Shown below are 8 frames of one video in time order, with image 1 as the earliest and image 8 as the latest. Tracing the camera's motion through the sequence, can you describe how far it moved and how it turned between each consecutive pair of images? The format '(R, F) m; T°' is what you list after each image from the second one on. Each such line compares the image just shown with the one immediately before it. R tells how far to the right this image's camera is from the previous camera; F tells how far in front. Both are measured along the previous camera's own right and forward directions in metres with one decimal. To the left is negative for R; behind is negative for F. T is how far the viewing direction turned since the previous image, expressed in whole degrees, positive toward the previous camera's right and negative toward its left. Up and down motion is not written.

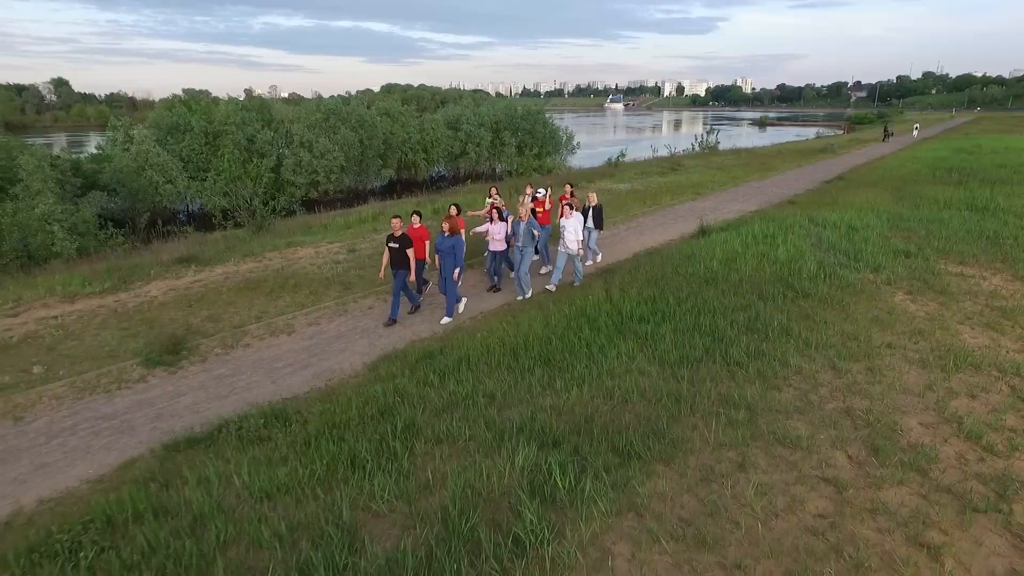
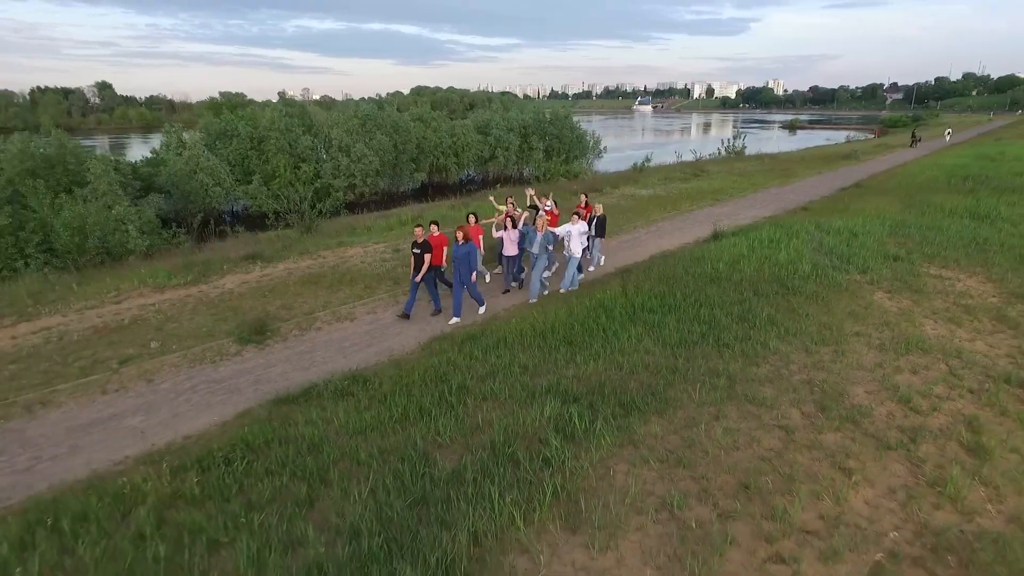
(0.0, -1.3) m; -2°
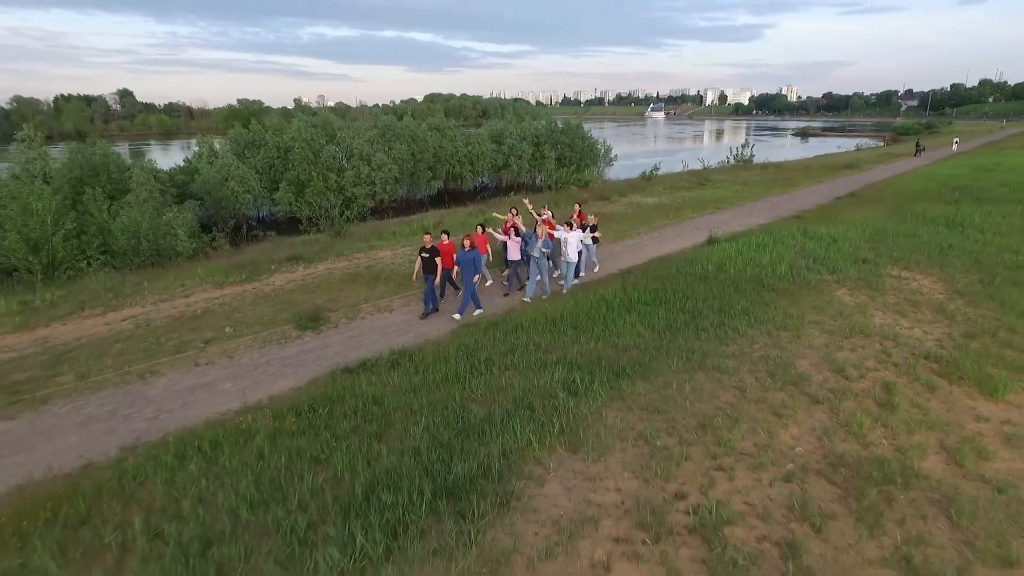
(-0.1, -1.5) m; -1°
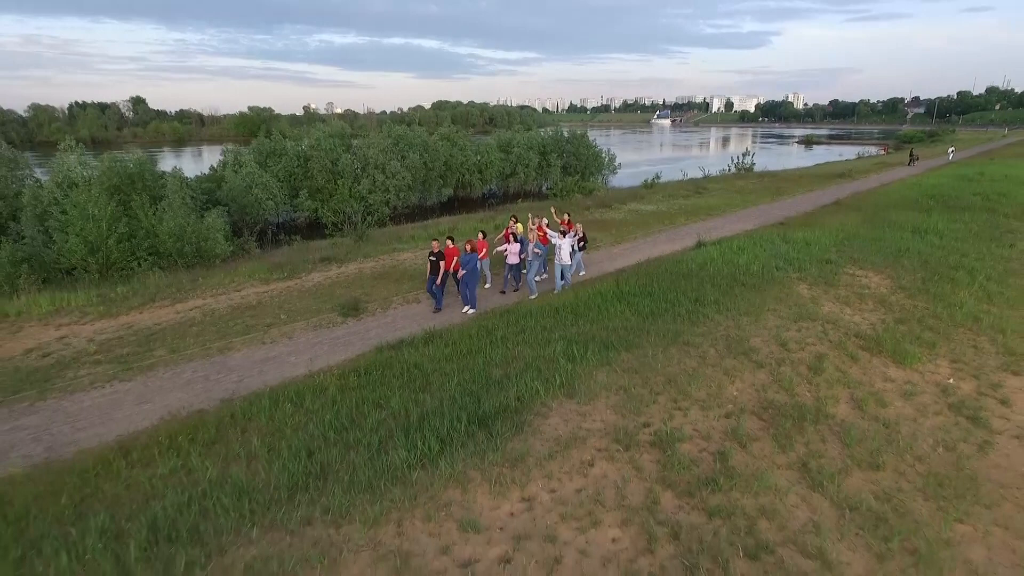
(-0.1, -1.8) m; -1°
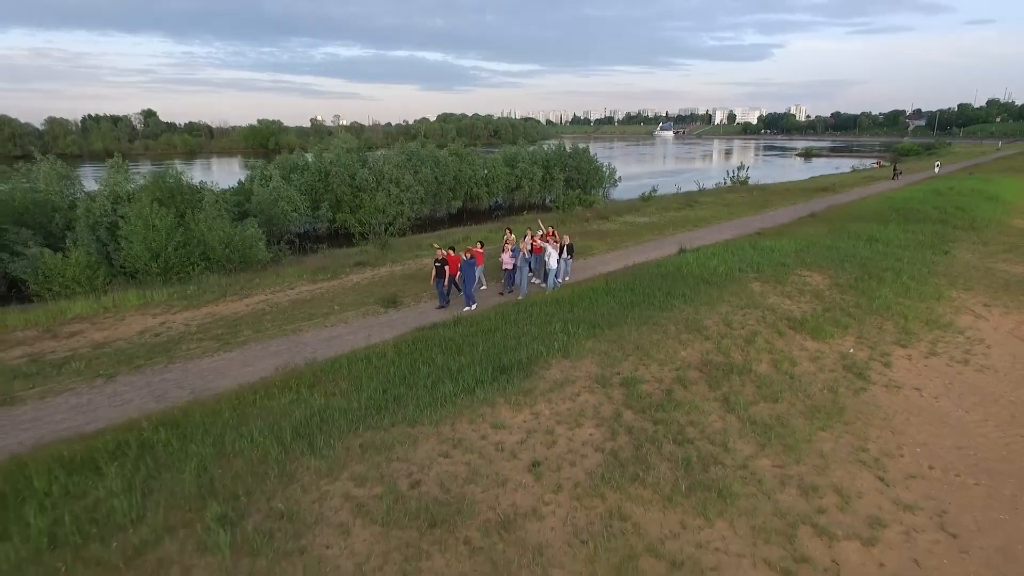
(-0.1, -2.7) m; 0°
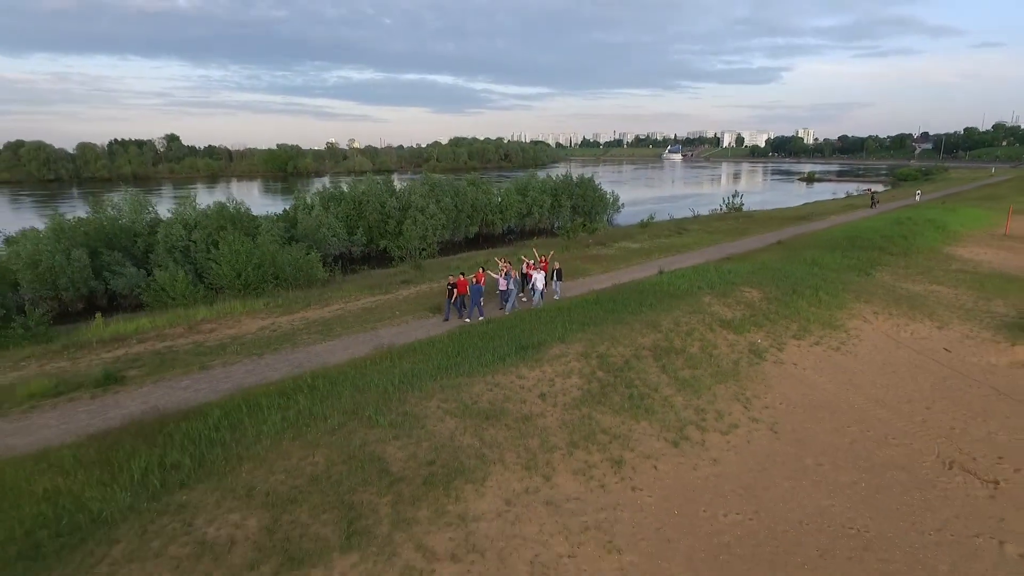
(-0.2, -5.1) m; -1°
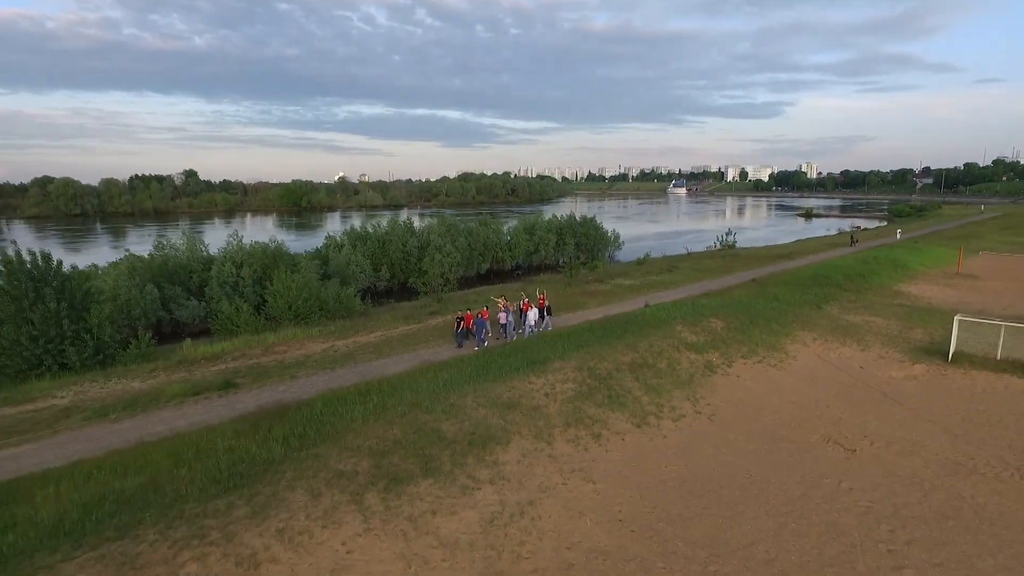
(-0.2, -4.8) m; -1°
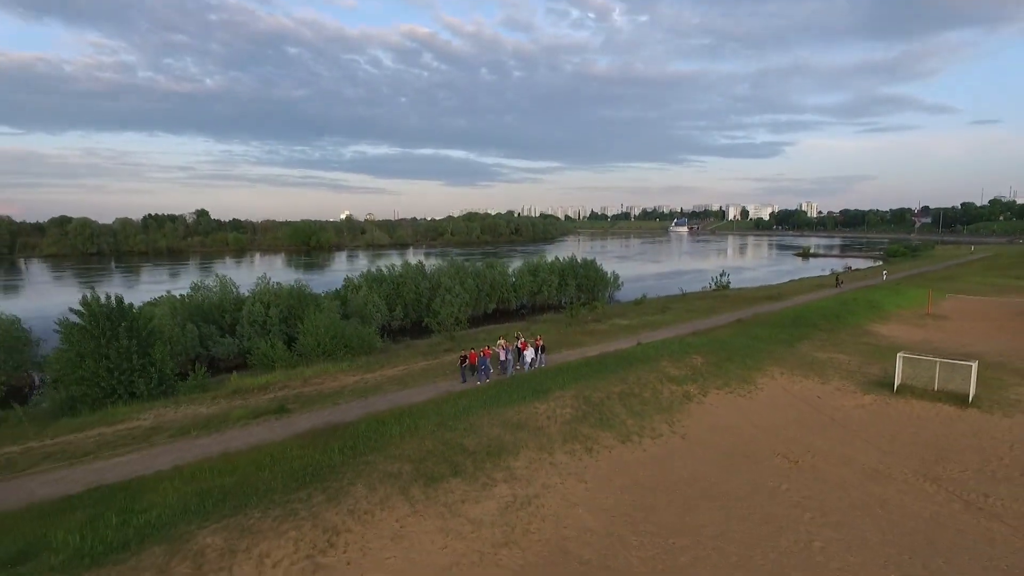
(-0.2, -3.7) m; 0°
